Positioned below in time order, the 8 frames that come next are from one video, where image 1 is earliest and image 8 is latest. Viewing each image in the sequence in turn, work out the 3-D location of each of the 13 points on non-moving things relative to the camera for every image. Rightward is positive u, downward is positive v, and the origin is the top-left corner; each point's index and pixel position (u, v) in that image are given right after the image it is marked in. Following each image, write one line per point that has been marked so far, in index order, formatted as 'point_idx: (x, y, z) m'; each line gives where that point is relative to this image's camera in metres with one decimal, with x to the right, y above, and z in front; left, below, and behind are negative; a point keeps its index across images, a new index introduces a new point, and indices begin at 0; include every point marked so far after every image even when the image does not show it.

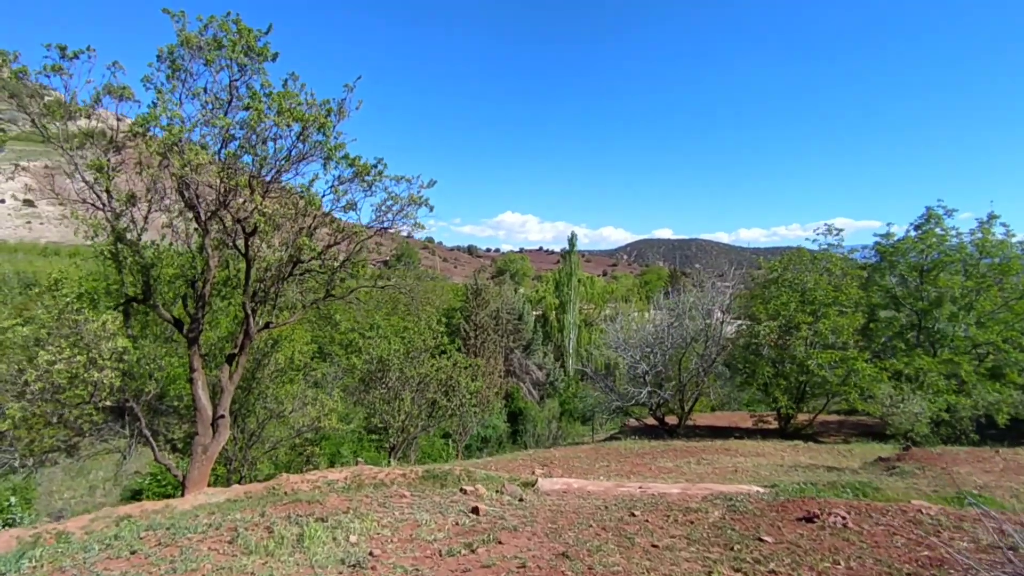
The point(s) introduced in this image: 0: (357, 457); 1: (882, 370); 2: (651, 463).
0: (-5.0, -5.5, +19.3) m
1: (+11.3, -2.5, +18.1) m
2: (+2.7, -3.4, +11.6) m
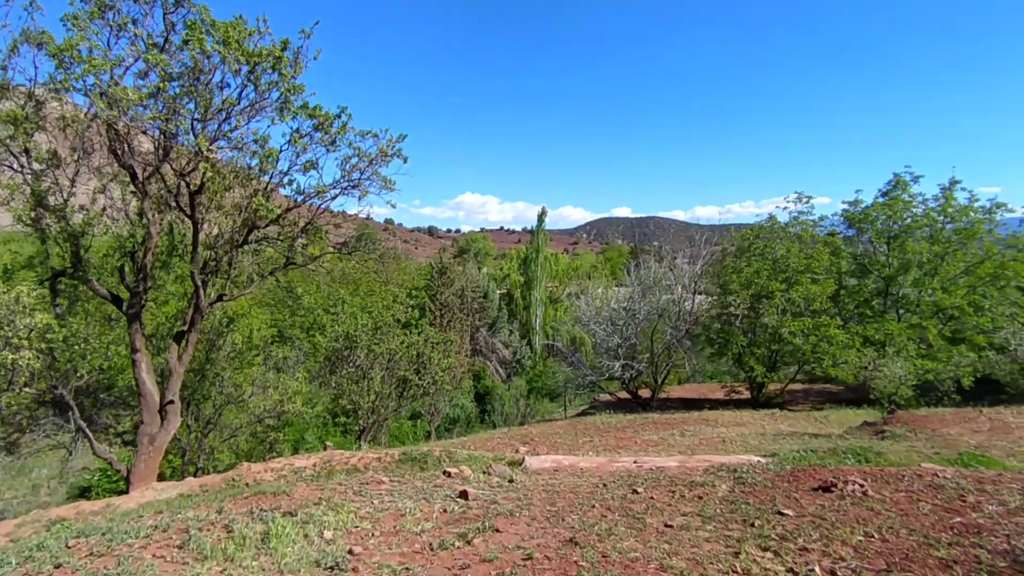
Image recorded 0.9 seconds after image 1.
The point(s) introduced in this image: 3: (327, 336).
0: (-5.8, -4.8, +18.5) m
1: (+10.4, -1.5, +18.2) m
2: (+2.3, -2.8, +11.2) m
3: (-4.0, -1.0, +12.6) m
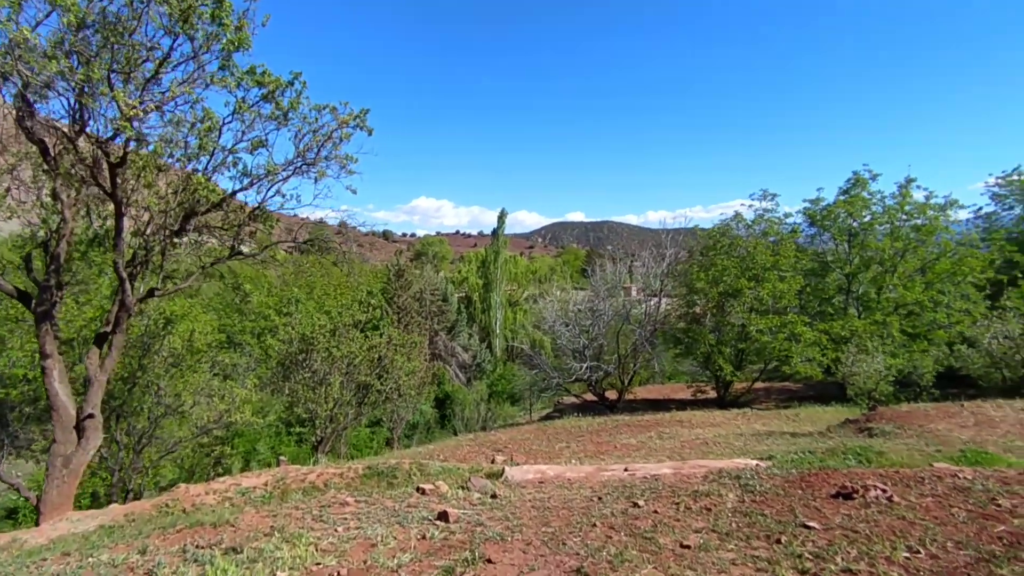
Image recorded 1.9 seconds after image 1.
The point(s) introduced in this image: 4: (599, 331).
0: (-6.8, -4.8, +17.3) m
1: (+9.4, -1.4, +18.2) m
2: (+1.8, -2.7, +10.6) m
3: (-4.6, -1.0, +11.6) m
4: (+2.8, -1.4, +19.7) m
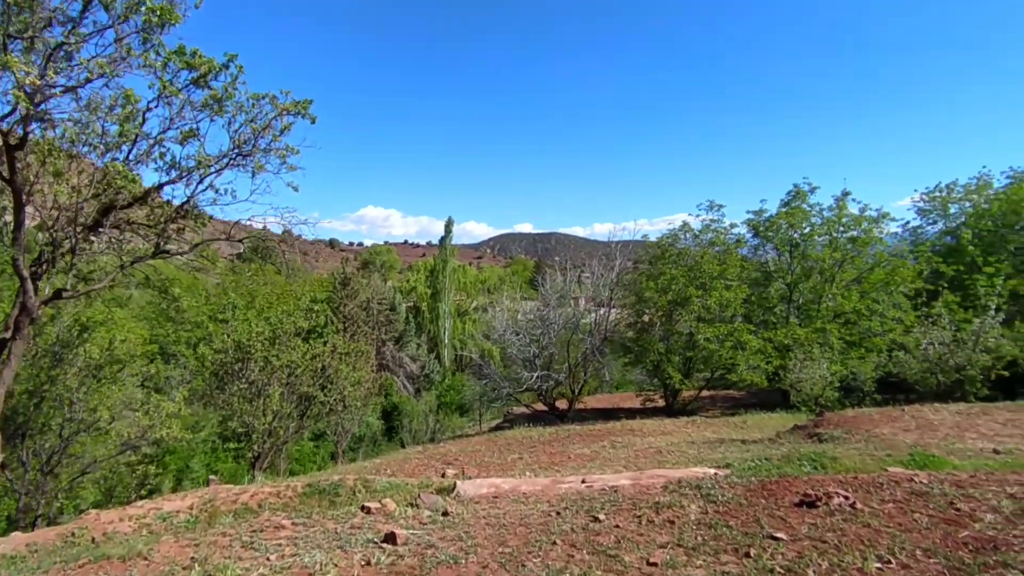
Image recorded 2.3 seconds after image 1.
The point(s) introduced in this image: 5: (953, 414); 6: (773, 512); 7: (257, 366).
0: (-8.2, -5.0, +16.2) m
1: (+7.8, -1.7, +18.6) m
2: (+0.9, -2.8, +10.3) m
3: (-5.5, -1.1, +10.8) m
4: (+1.2, -1.7, +19.5) m
5: (+7.3, -2.1, +9.9) m
6: (+2.1, -1.8, +4.8) m
7: (-4.6, -1.4, +10.7) m
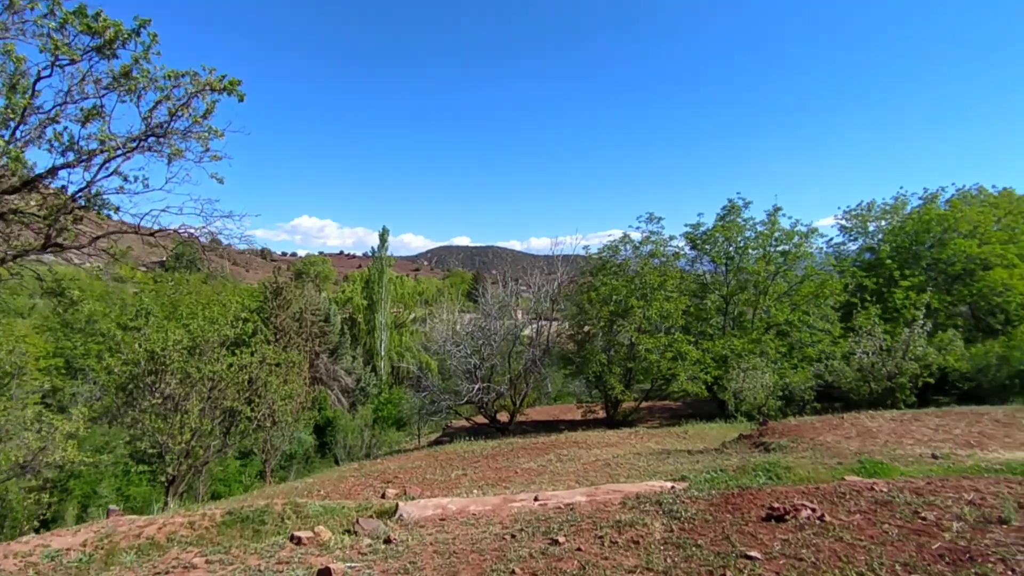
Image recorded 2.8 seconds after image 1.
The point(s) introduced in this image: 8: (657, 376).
0: (-9.7, -5.2, +14.7) m
1: (+6.0, -2.0, +18.8) m
2: (0.0, -2.9, +9.9) m
3: (-6.4, -1.1, +9.7) m
4: (-0.7, -2.0, +19.1) m
5: (+6.4, -2.3, +10.1) m
6: (+1.8, -1.8, +4.6) m
7: (-5.6, -1.5, +9.7) m
8: (+4.7, -2.8, +19.1) m
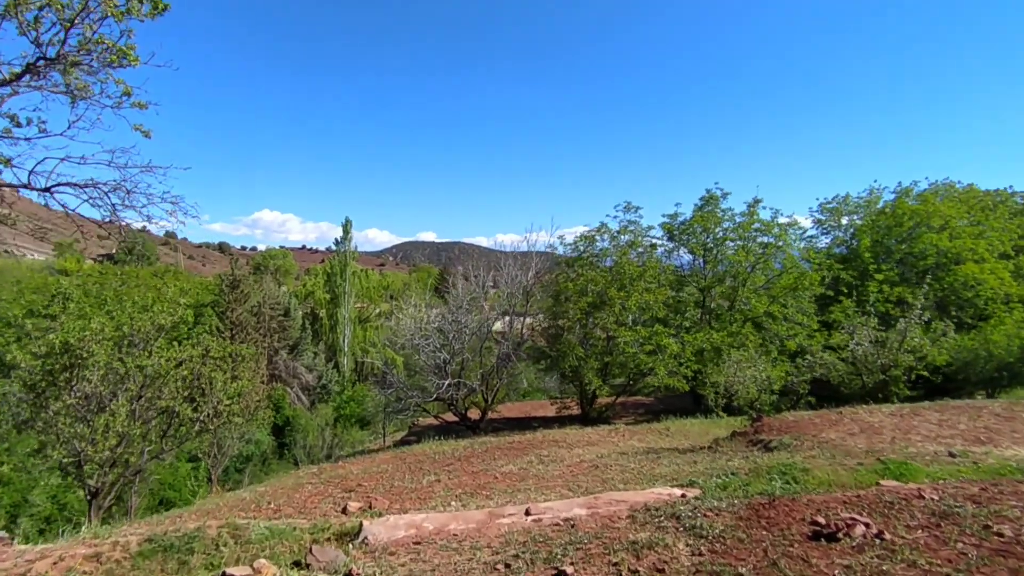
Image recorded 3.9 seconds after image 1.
0: (-10.3, -4.9, +13.2) m
1: (+5.1, -1.8, +18.2) m
2: (-0.3, -2.7, +8.9) m
3: (-6.8, -0.9, +8.4) m
4: (-1.5, -1.7, +18.1) m
5: (+6.0, -2.1, +9.6) m
6: (+1.7, -1.6, +3.7) m
7: (-5.9, -1.2, +8.4) m
8: (+3.8, -2.5, +18.4) m
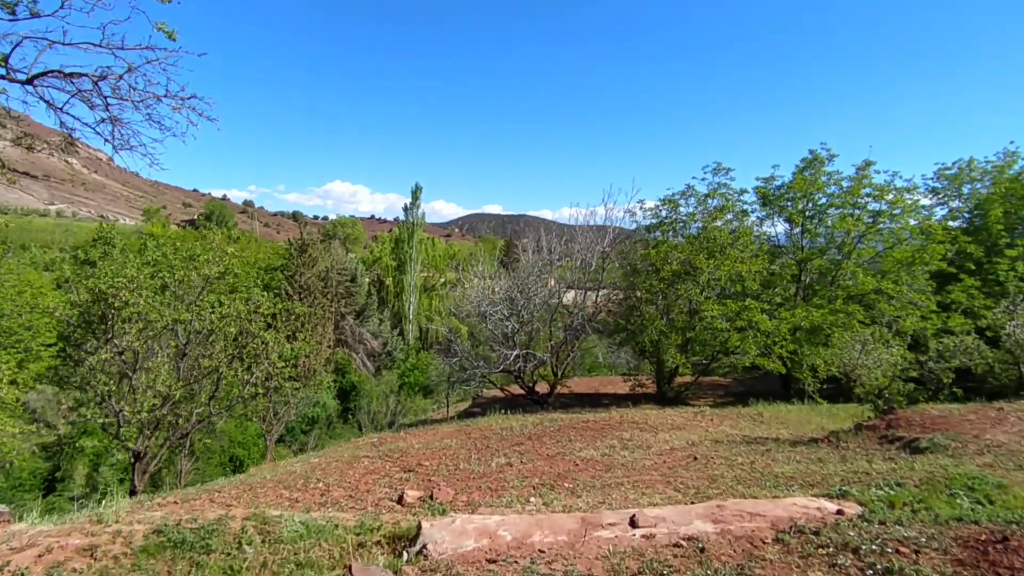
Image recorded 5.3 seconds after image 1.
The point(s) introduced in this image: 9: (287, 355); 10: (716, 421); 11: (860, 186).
0: (-8.8, -3.8, +13.2) m
1: (+7.2, -1.0, +16.4) m
2: (+0.7, -2.2, +7.8) m
3: (-5.7, -0.2, +7.9) m
4: (+0.5, -0.8, +17.0) m
5: (+7.1, -1.6, +7.7) m
6: (+2.2, -1.4, +2.4) m
7: (-4.8, -0.5, +7.8) m
8: (+5.8, -1.7, +16.8) m
9: (-3.7, -1.1, +10.0) m
10: (+4.1, -2.7, +12.1) m
11: (+10.3, +3.0, +17.6) m
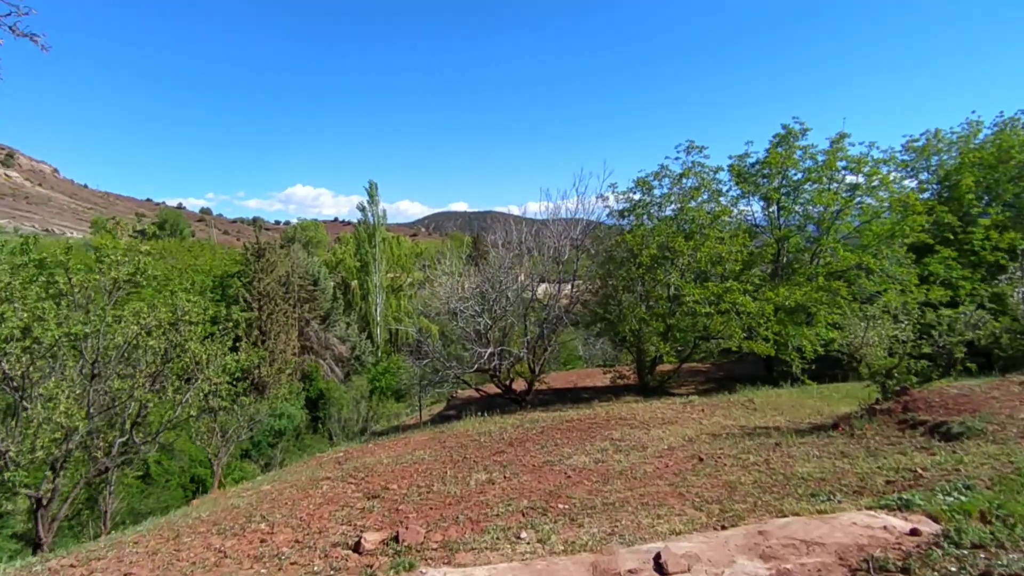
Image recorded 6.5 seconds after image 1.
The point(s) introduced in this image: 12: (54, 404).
0: (-9.2, -4.1, +11.8) m
1: (+6.4, -0.4, +15.7) m
2: (+0.5, -2.0, +6.9) m
3: (-6.0, -0.4, +6.6) m
4: (-0.2, -0.6, +16.0) m
5: (+6.9, -1.2, +7.1) m
6: (+2.2, -1.2, +1.5) m
7: (-5.1, -0.7, +6.6) m
8: (+5.1, -1.2, +16.1) m
9: (-4.1, -1.2, +8.8) m
10: (+3.7, -2.3, +11.4) m
11: (+9.3, +3.7, +17.1) m
12: (-4.9, -1.3, +6.7) m
